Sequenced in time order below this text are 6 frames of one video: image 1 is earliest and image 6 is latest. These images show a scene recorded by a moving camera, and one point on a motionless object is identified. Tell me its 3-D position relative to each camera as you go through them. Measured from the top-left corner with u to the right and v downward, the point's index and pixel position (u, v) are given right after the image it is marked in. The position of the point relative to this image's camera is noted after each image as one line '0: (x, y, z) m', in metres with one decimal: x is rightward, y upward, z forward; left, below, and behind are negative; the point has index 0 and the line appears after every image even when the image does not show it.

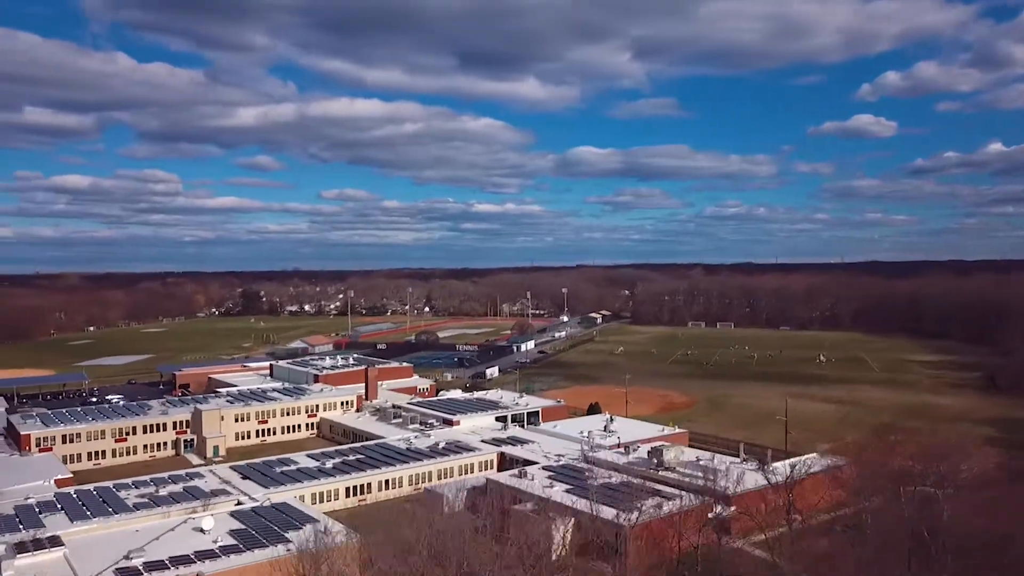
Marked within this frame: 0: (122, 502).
0: (-7.7, -4.2, +15.8) m
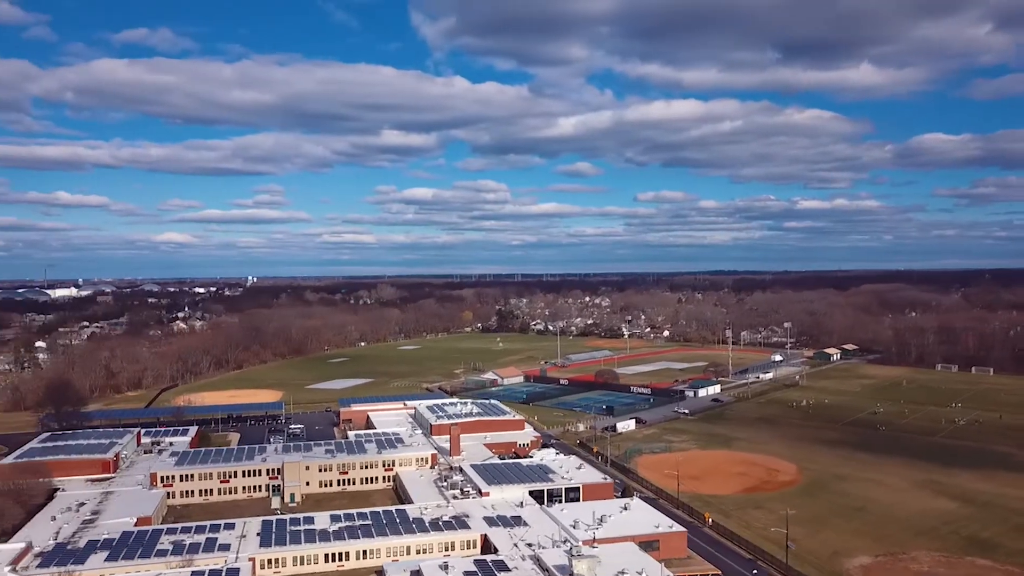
0: (-9.2, -6.6, +20.6) m
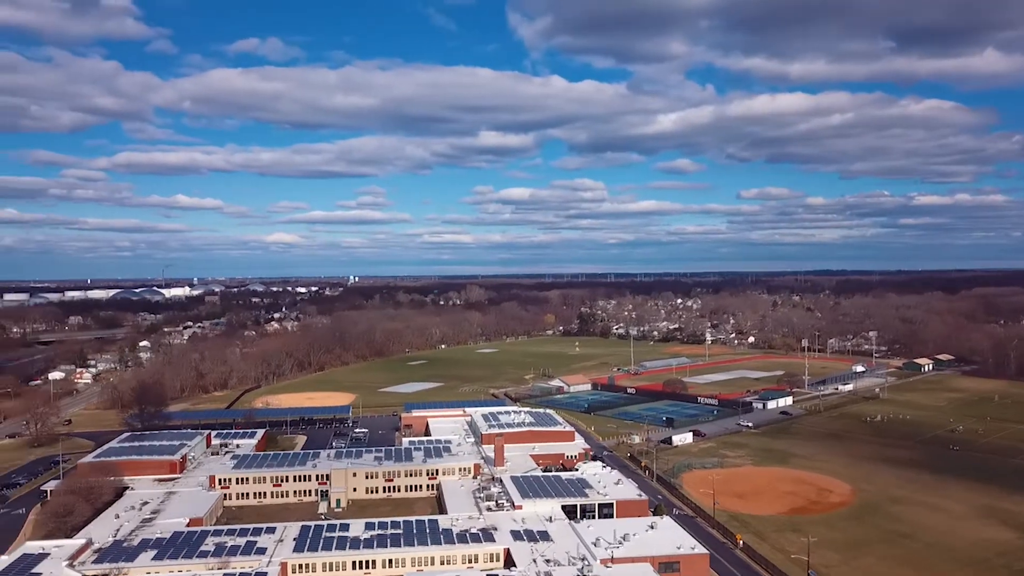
0: (-8.7, -7.1, +22.2) m
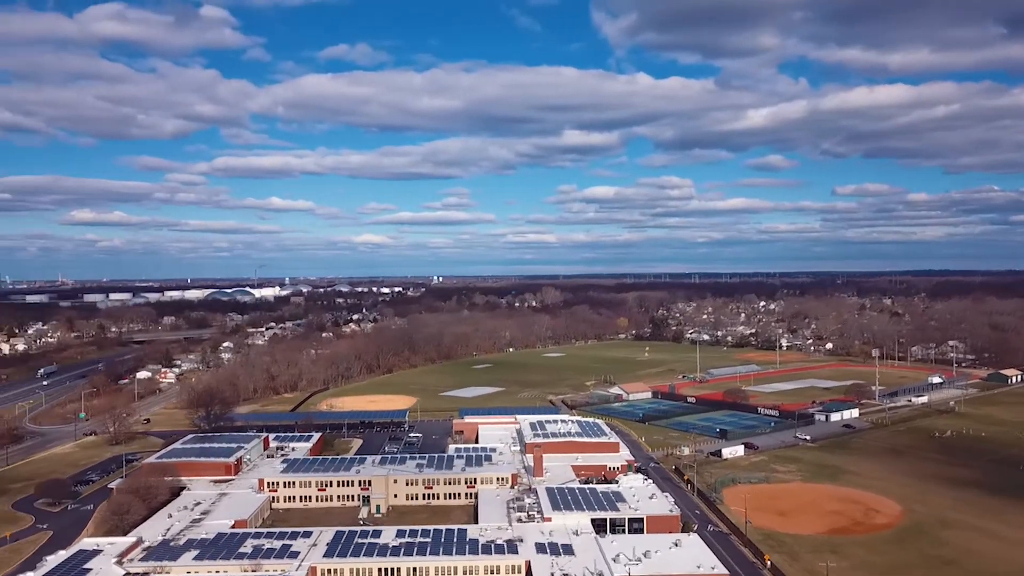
0: (-8.0, -7.6, +23.5) m
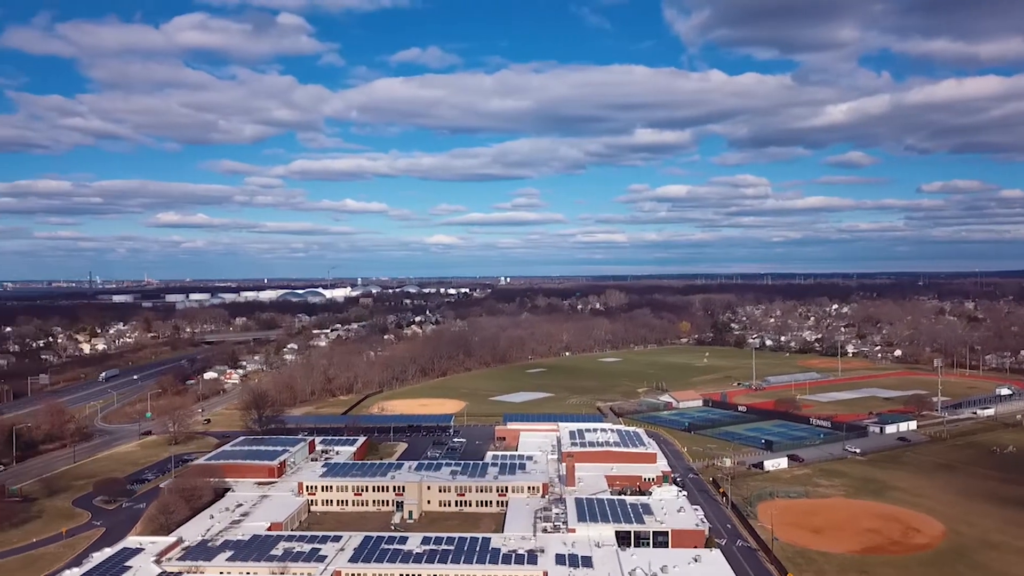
0: (-7.4, -8.0, +24.6) m
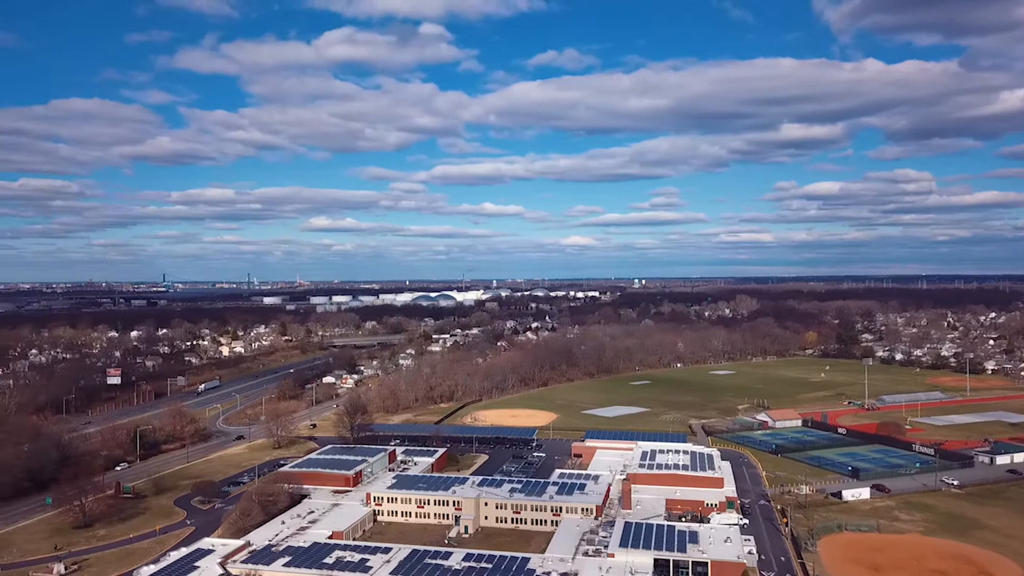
0: (-6.3, -9.0, +26.7) m
